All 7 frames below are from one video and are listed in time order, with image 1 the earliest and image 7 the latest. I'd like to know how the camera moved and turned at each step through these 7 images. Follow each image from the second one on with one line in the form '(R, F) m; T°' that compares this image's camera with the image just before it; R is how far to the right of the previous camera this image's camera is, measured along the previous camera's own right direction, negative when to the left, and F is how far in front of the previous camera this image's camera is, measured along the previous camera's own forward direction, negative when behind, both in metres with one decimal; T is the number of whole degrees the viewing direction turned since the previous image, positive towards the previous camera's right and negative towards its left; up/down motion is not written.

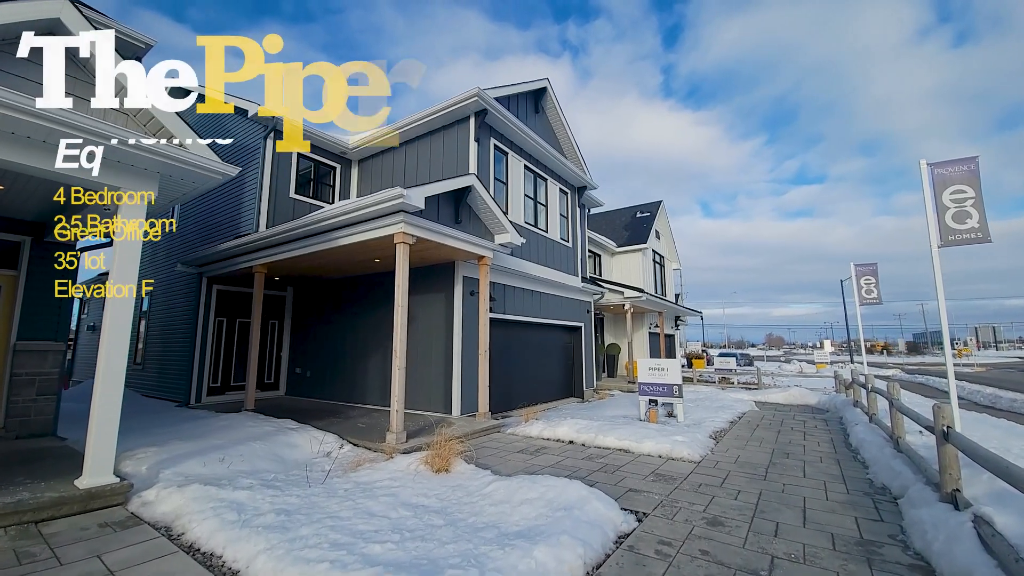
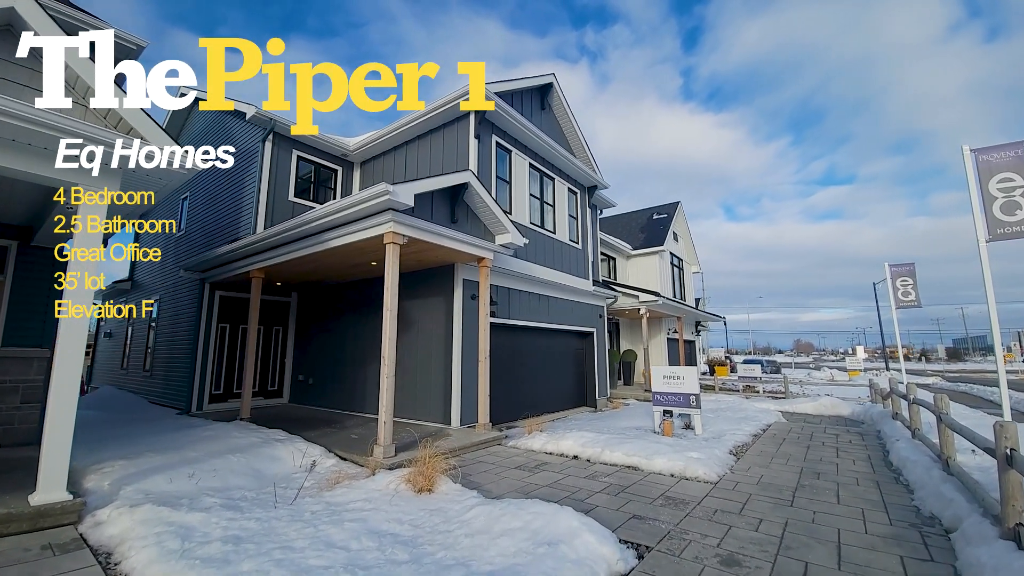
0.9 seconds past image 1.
(+0.3, +0.4) m; -3°
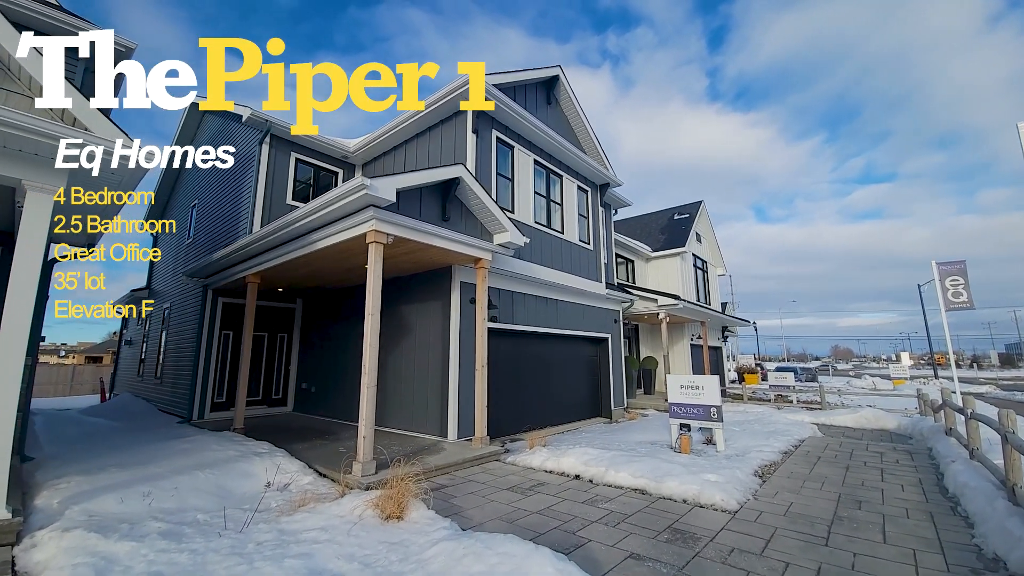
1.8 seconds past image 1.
(+0.4, +0.5) m; -3°
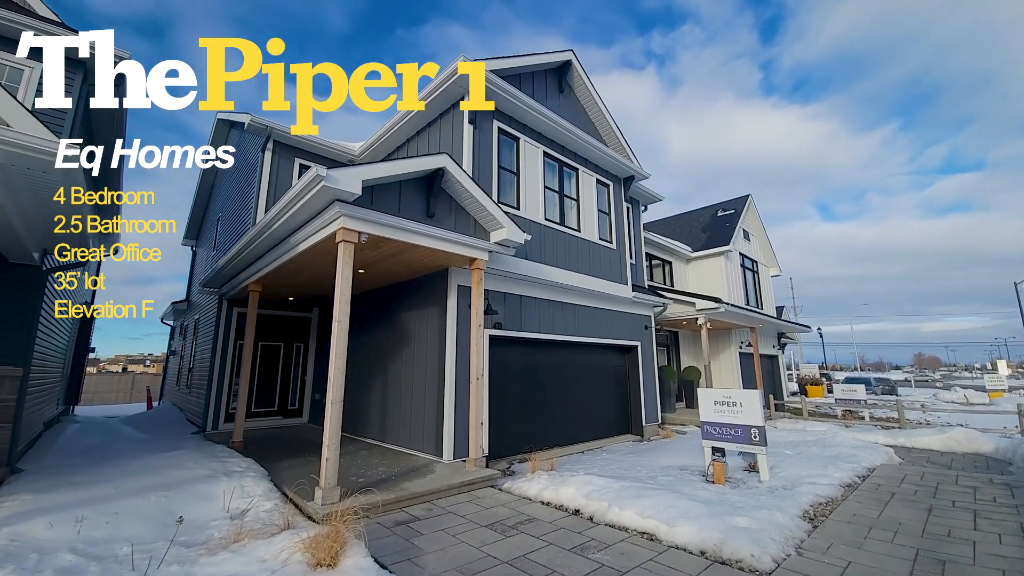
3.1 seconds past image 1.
(+0.6, +0.7) m; -6°
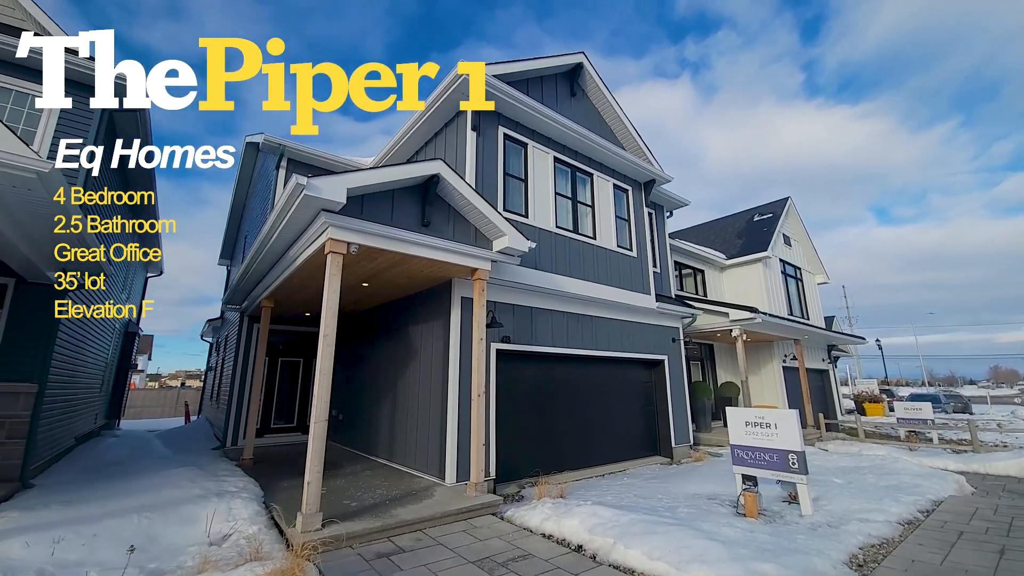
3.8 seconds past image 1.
(+0.4, +0.3) m; -5°
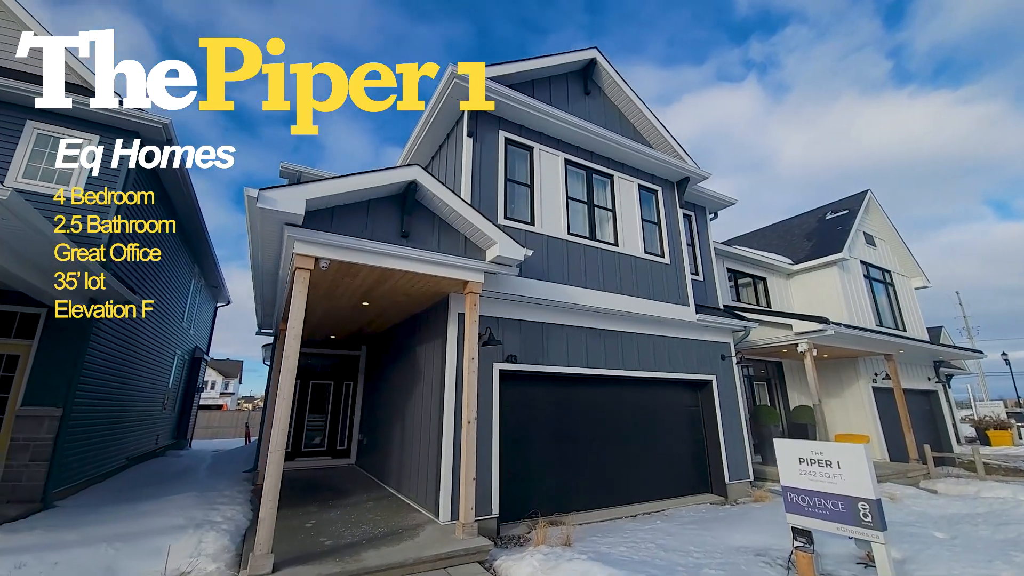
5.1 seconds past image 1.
(+0.8, +0.6) m; -9°
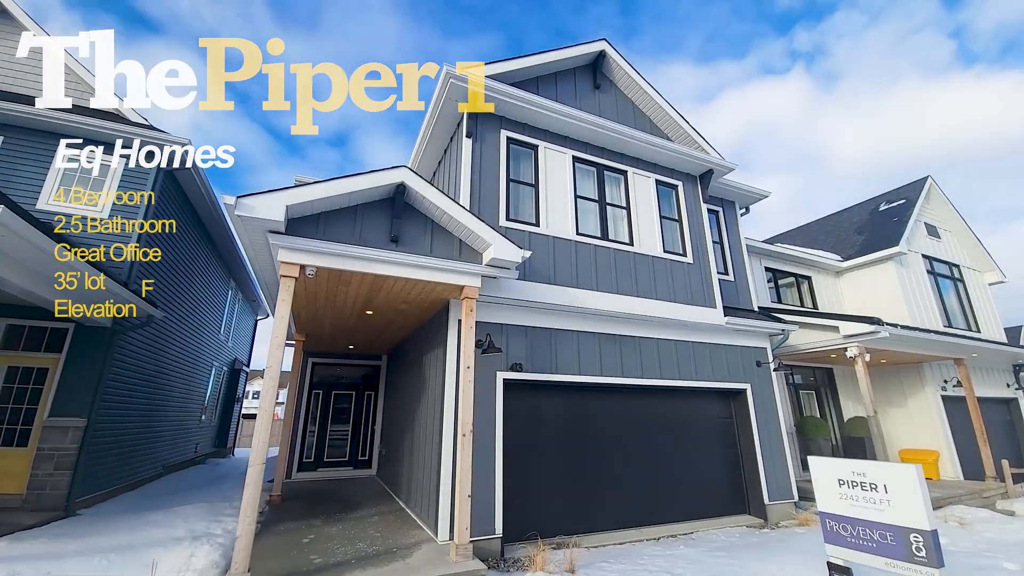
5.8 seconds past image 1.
(+0.5, +0.3) m; -5°
